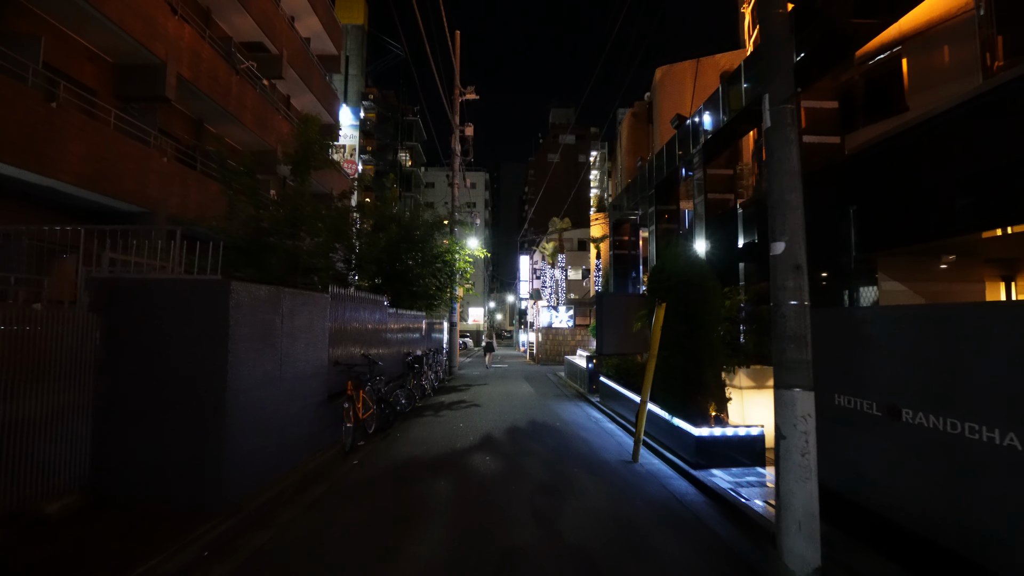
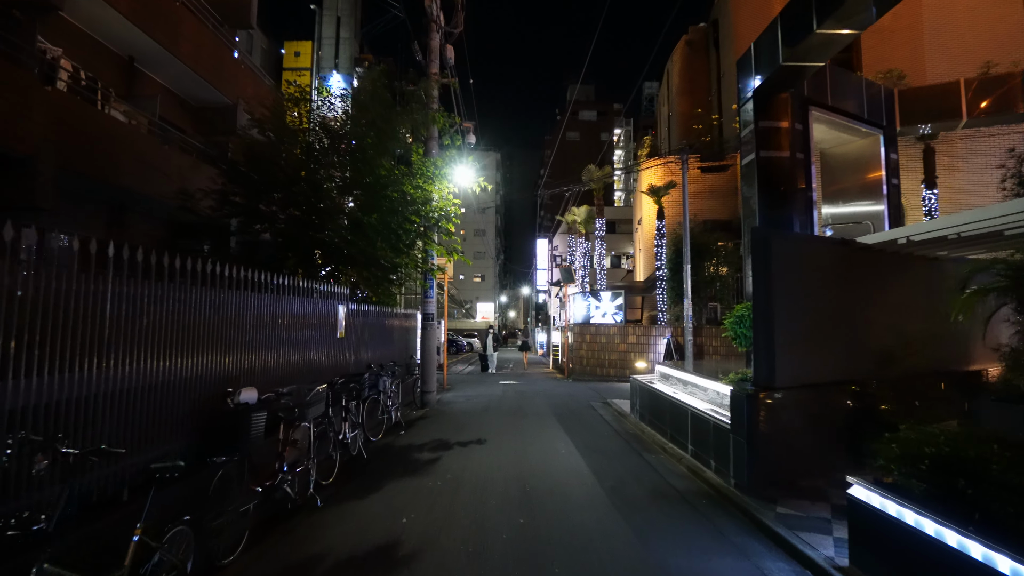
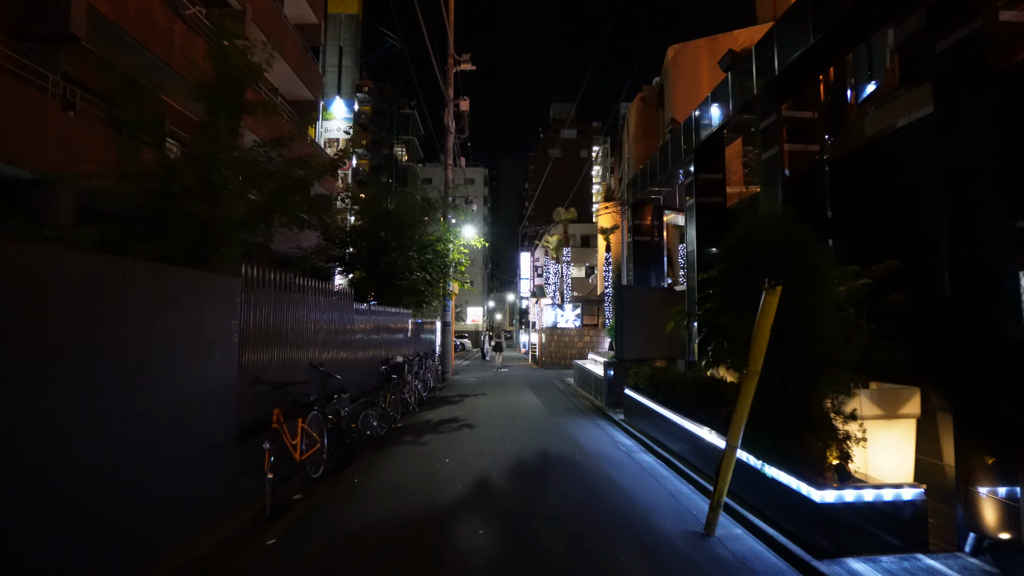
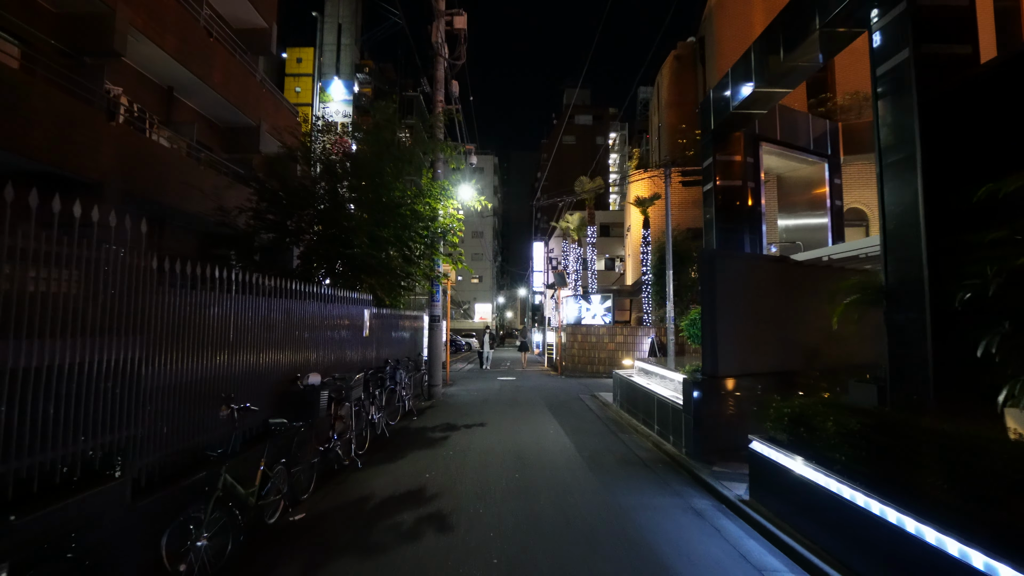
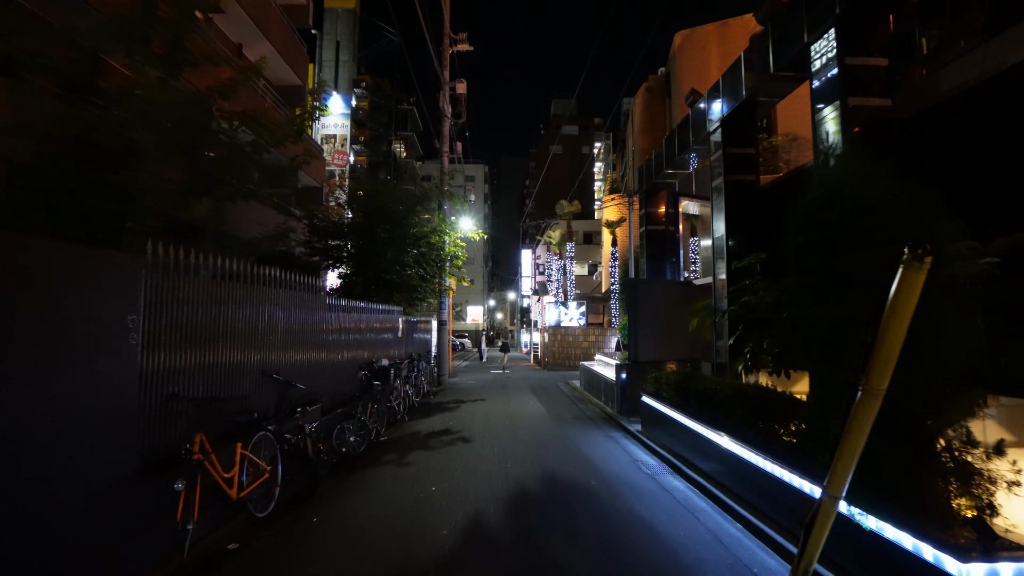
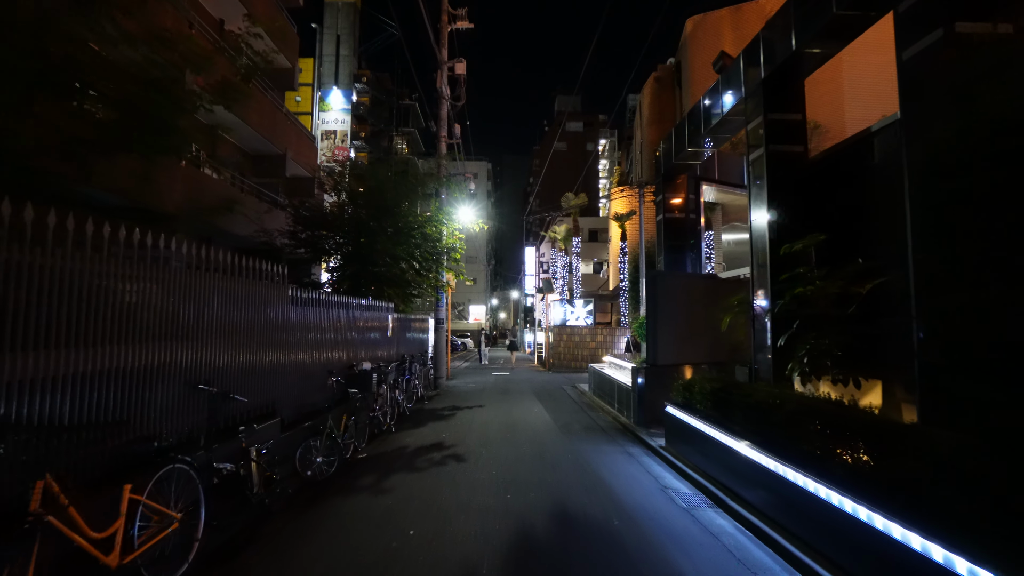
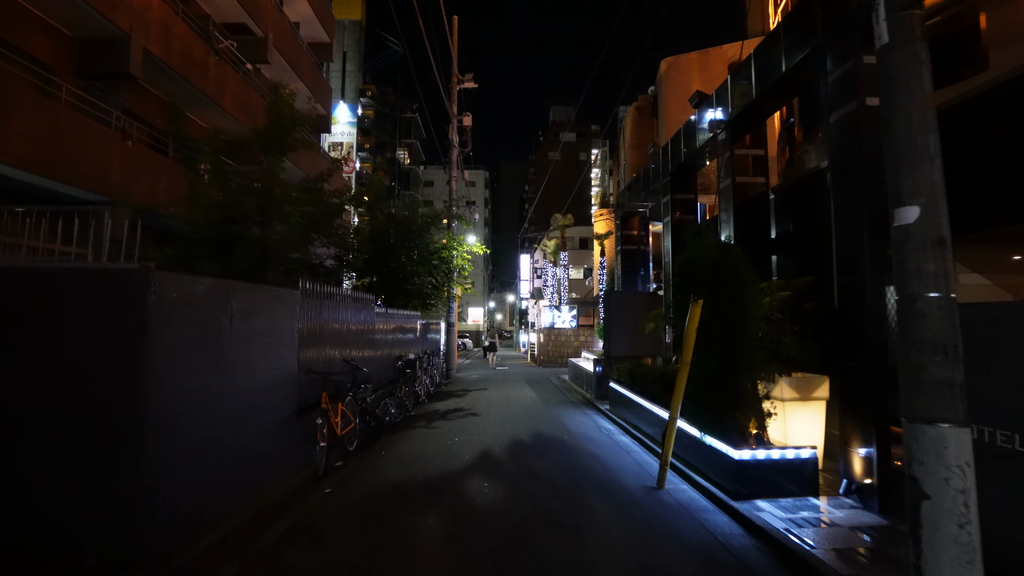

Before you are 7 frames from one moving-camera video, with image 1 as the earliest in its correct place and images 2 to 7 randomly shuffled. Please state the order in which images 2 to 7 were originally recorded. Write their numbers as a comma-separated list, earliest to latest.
7, 3, 5, 6, 4, 2
